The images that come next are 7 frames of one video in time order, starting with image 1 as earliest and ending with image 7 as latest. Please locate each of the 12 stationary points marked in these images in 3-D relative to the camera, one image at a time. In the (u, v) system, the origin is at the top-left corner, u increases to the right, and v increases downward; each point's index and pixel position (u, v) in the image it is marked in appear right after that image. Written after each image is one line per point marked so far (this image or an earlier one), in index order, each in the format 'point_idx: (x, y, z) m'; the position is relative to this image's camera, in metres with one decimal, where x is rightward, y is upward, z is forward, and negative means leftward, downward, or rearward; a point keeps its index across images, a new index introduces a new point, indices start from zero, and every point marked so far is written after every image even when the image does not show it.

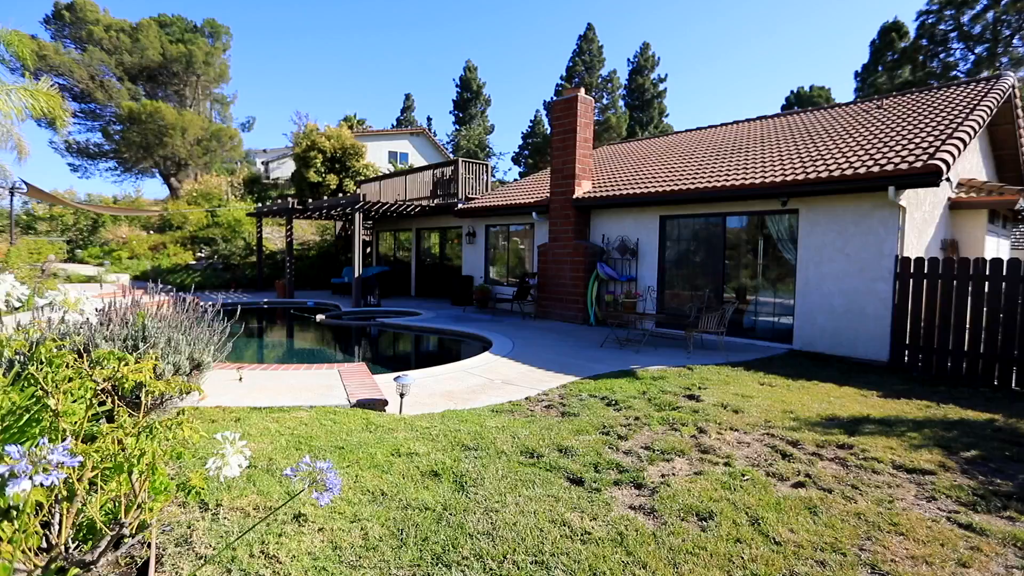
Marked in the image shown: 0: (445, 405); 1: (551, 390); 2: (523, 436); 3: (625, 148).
0: (-0.6, -1.1, +4.8) m
1: (+0.4, -1.1, +5.6) m
2: (+0.1, -1.1, +3.9) m
3: (+3.1, +3.8, +14.8) m
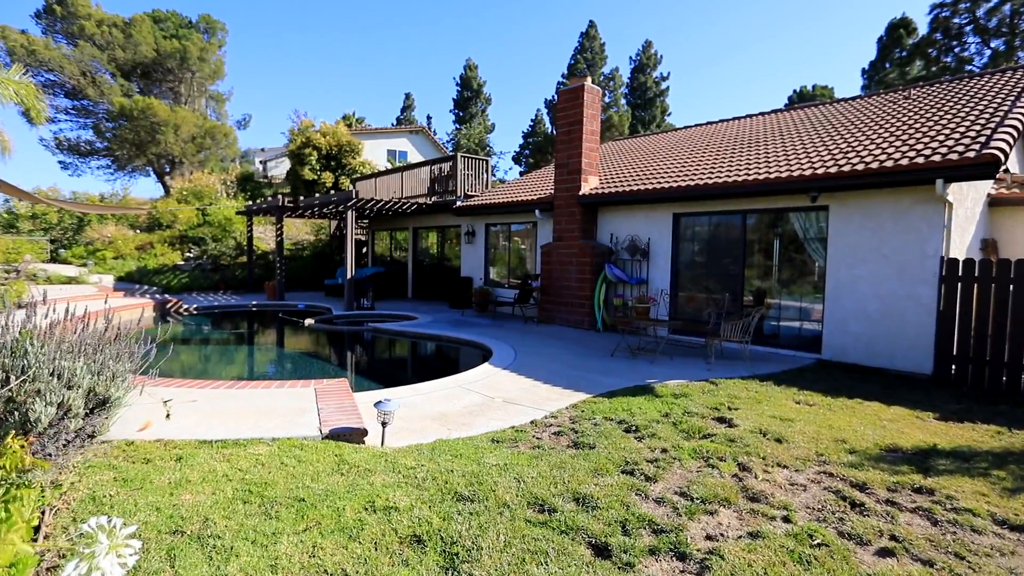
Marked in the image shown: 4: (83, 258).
0: (-0.6, -1.1, +4.1) m
1: (+0.4, -1.1, +4.8) m
2: (+0.1, -1.1, +3.2) m
3: (+3.1, +3.8, +14.1) m
4: (-14.0, +1.0, +17.7) m
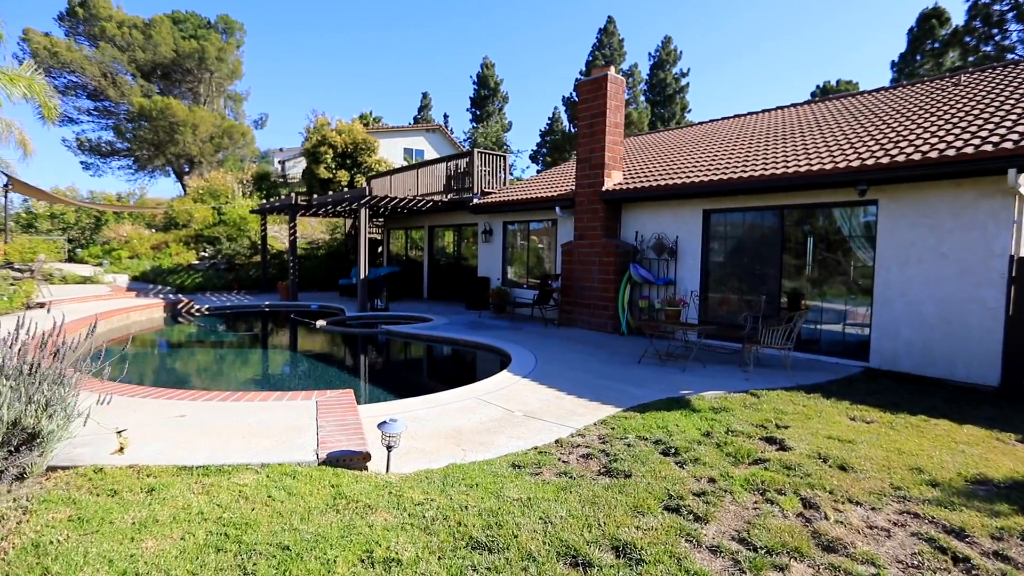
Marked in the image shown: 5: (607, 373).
0: (-0.4, -1.1, +3.6) m
1: (+0.6, -1.1, +4.3) m
2: (+0.2, -1.2, +2.7) m
3: (+3.6, +3.8, +13.5) m
4: (-13.4, +1.0, +17.6) m
5: (+1.2, -1.0, +6.5) m
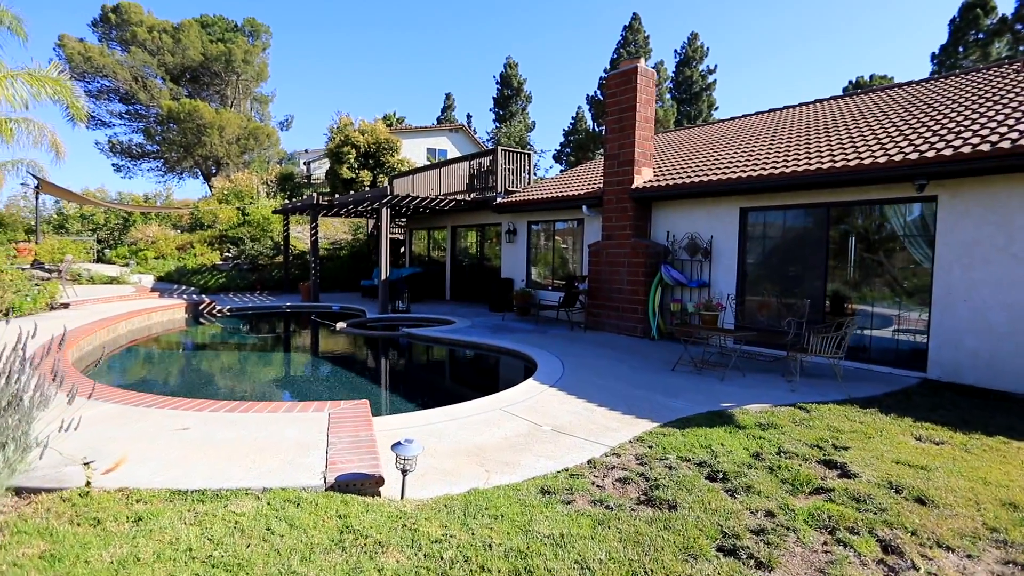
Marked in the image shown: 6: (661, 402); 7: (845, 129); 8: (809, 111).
0: (-0.3, -1.2, +3.2) m
1: (+0.8, -1.2, +3.9) m
2: (+0.4, -1.2, +2.3) m
3: (+4.2, +3.7, +12.9) m
4: (-12.7, +1.0, +17.8) m
5: (+1.4, -1.1, +6.1) m
6: (+1.4, -1.1, +5.2) m
7: (+5.5, +2.6, +8.9) m
8: (+6.2, +3.7, +11.3) m
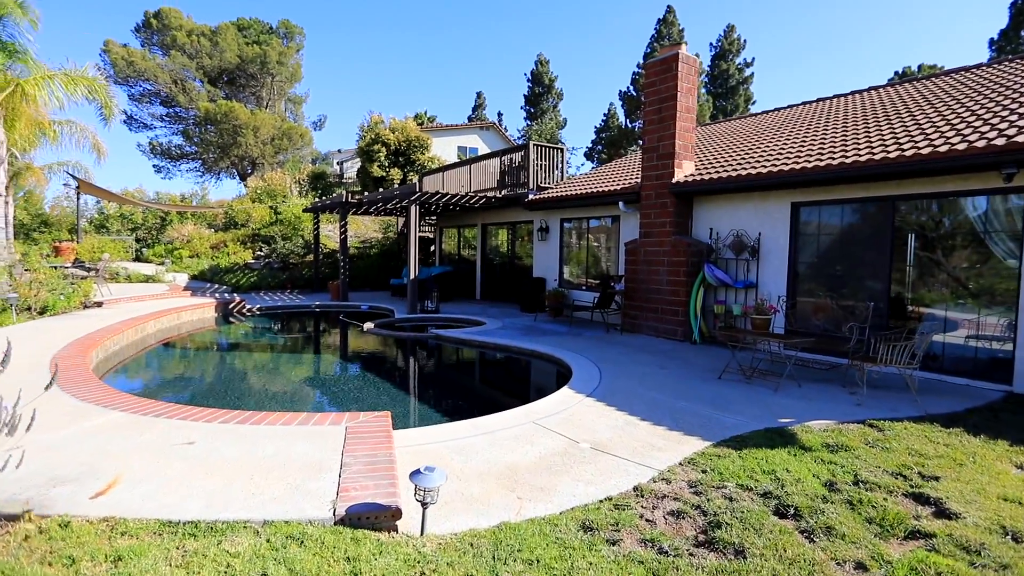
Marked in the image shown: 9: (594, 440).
0: (-0.1, -1.2, +2.8) m
1: (+1.0, -1.2, +3.5) m
2: (+0.5, -1.2, +1.9) m
3: (+4.9, +3.7, +12.3) m
4: (-11.6, +1.0, +18.0) m
5: (+1.8, -1.1, +5.6) m
6: (+1.7, -1.1, +4.7) m
7: (+6.0, +2.6, +8.1) m
8: (+6.8, +3.7, +10.5) m
9: (+0.6, -1.1, +4.1) m
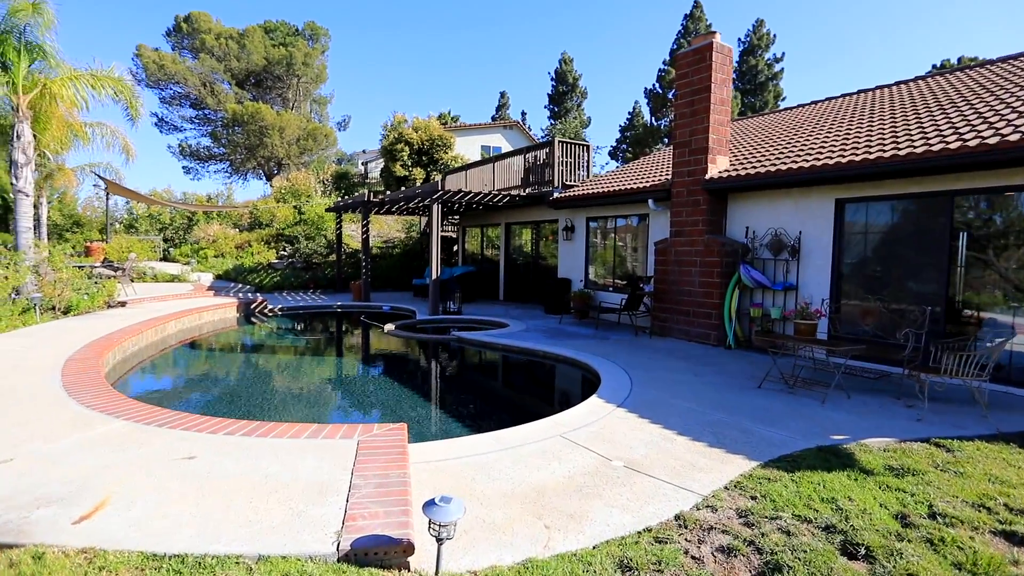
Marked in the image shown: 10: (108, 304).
0: (+0.1, -1.2, +2.5) m
1: (+1.2, -1.2, +3.1) m
2: (+0.6, -1.2, +1.5) m
3: (+5.4, +3.7, +11.7) m
4: (-10.8, +1.0, +18.2) m
5: (+2.0, -1.1, +5.2) m
6: (+1.9, -1.1, +4.3) m
7: (+6.3, +2.6, +7.6) m
8: (+7.3, +3.7, +9.9) m
9: (+0.8, -1.2, +3.7) m
10: (-7.7, -0.3, +10.4) m
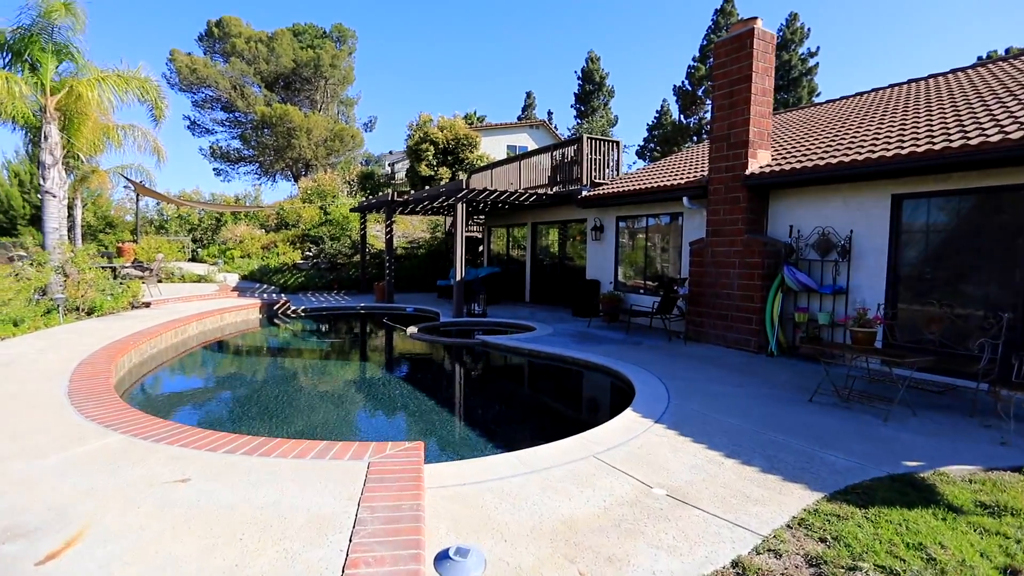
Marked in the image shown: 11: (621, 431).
0: (+0.2, -1.2, +2.1) m
1: (+1.3, -1.2, +2.6) m
2: (+0.7, -1.3, +1.1) m
3: (+6.0, +3.6, +11.1) m
4: (-10.0, +1.0, +18.3) m
5: (+2.3, -1.1, +4.7) m
6: (+2.1, -1.2, +3.8) m
7: (+6.7, +2.5, +6.9) m
8: (+7.8, +3.6, +9.1) m
9: (+1.0, -1.2, +3.3) m
10: (-7.2, -0.3, +10.3) m
11: (+0.9, -1.1, +4.3) m
